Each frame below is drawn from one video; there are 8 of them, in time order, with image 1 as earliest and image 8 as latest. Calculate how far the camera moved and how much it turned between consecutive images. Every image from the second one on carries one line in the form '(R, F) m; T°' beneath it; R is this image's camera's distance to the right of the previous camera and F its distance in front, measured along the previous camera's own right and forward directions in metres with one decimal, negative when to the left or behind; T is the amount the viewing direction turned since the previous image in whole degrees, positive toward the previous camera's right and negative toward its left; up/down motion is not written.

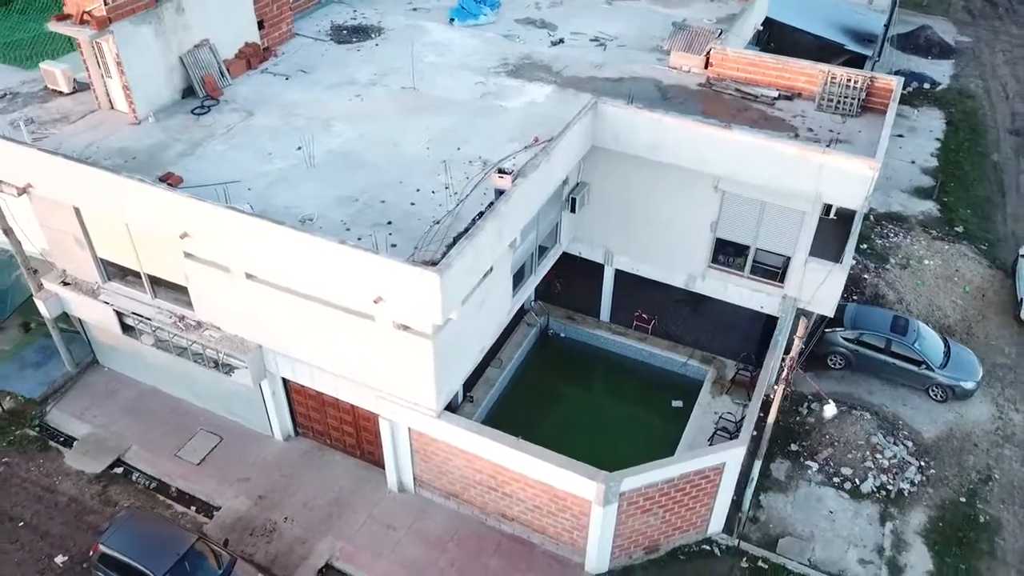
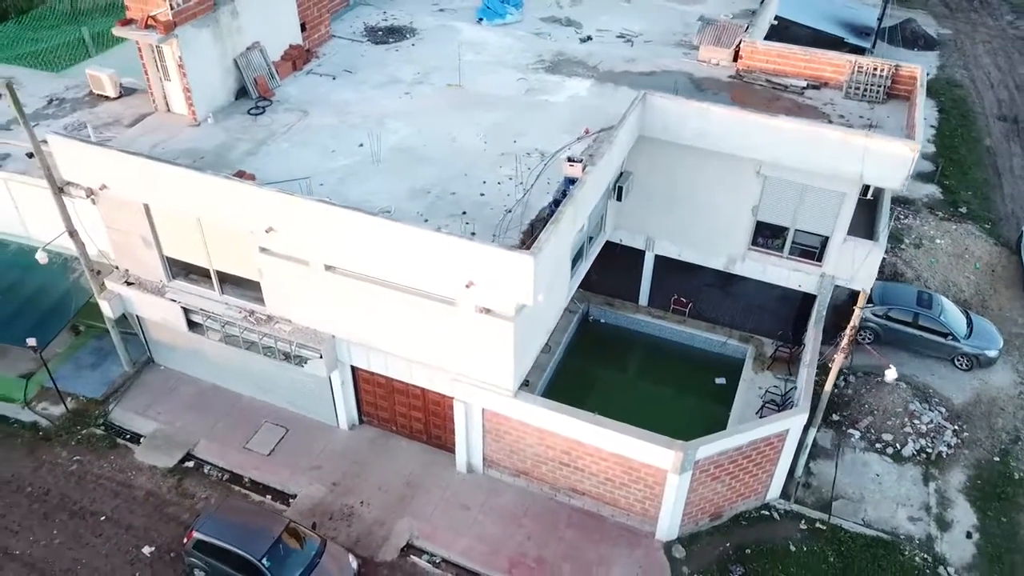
(-1.7, -0.6) m; +2°
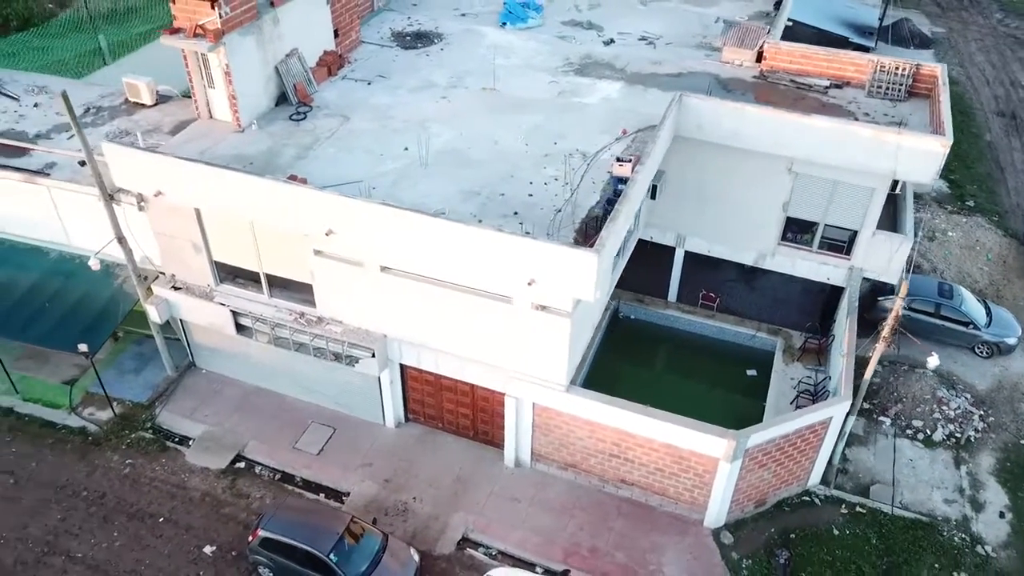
(-1.2, -0.3) m; +1°
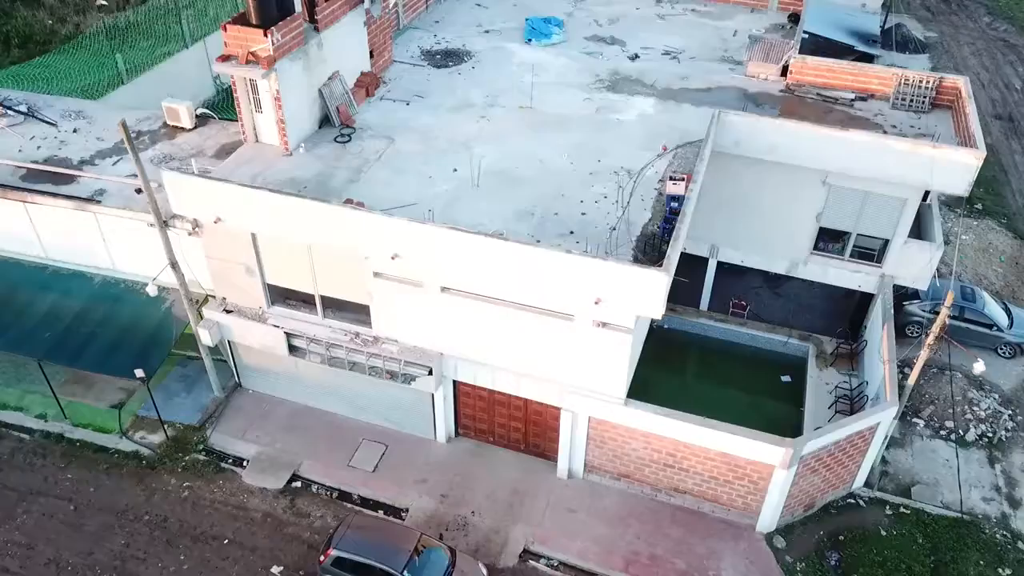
(-1.3, -0.3) m; +2°
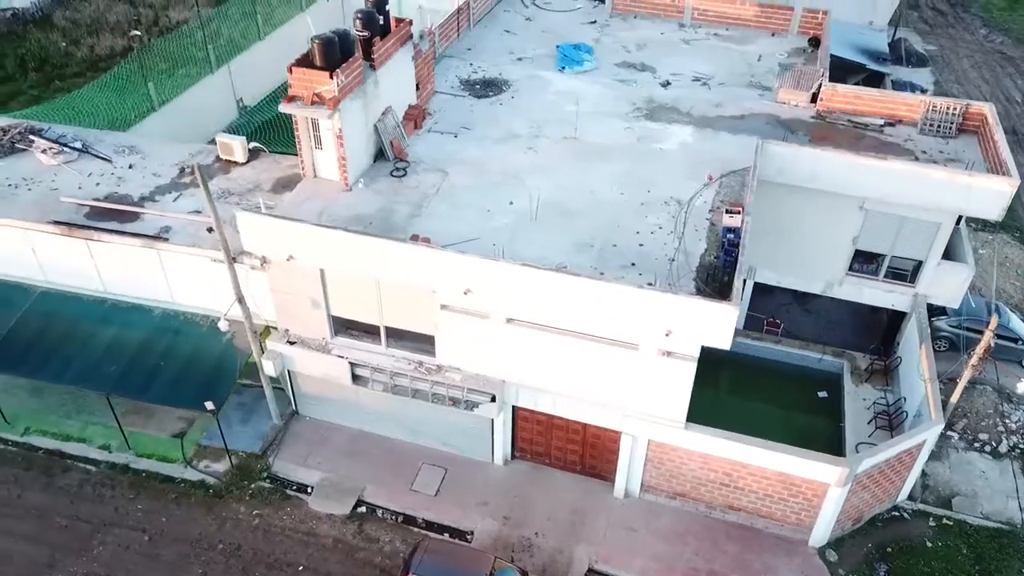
(-1.4, -0.5) m; +1°
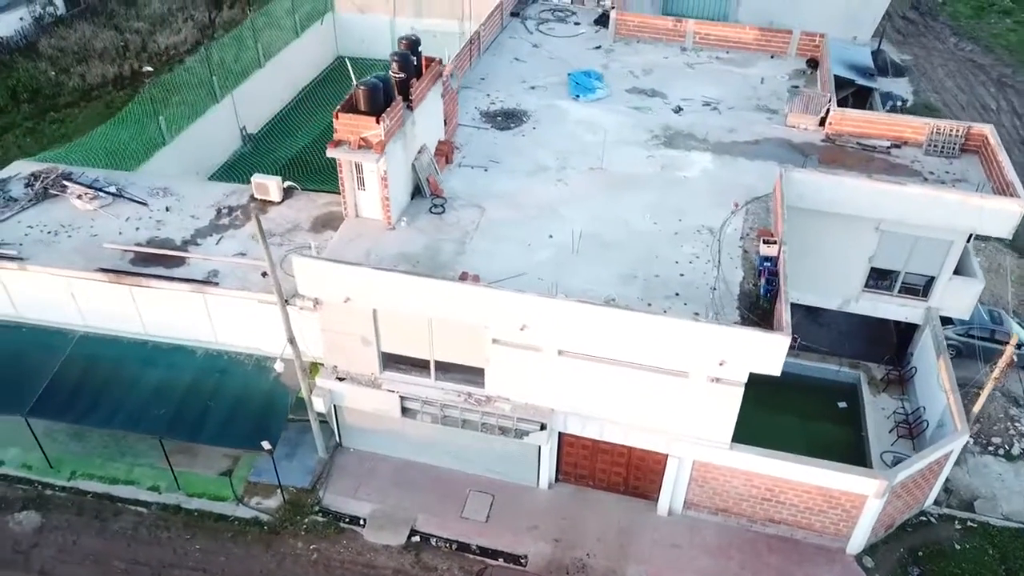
(-1.5, -0.5) m; +3°
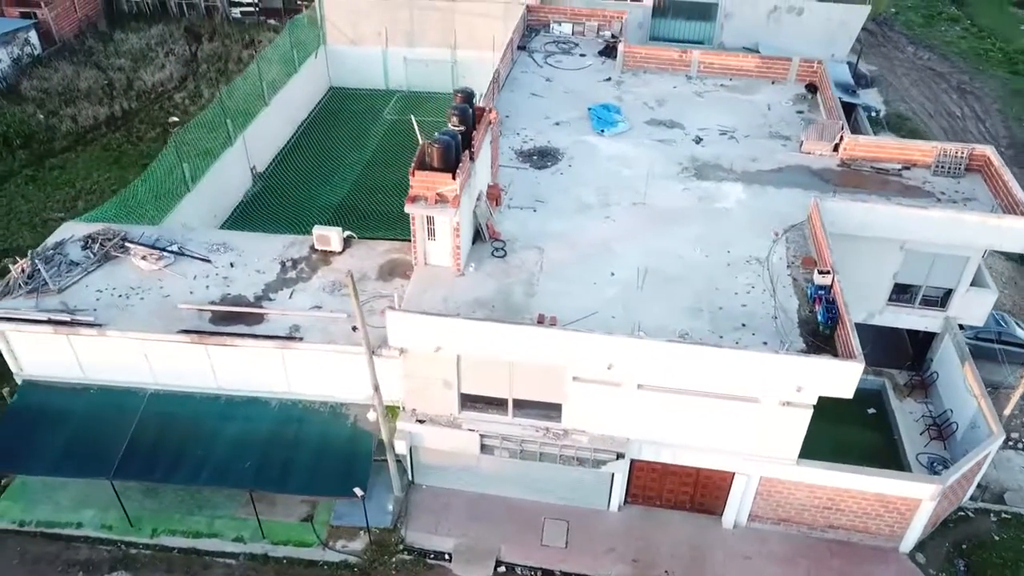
(-2.5, -0.8) m; +4°
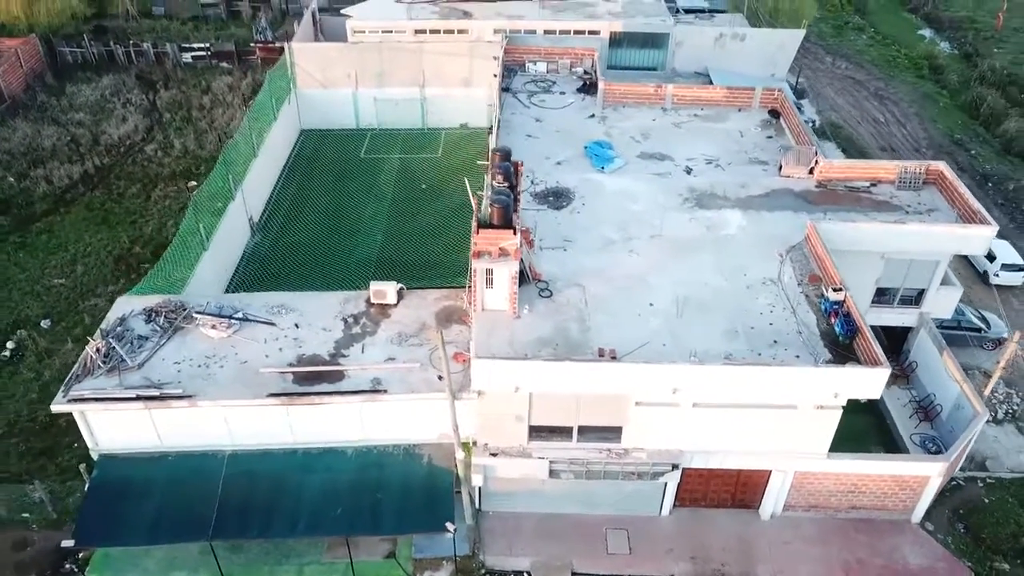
(-3.2, -1.5) m; +6°
